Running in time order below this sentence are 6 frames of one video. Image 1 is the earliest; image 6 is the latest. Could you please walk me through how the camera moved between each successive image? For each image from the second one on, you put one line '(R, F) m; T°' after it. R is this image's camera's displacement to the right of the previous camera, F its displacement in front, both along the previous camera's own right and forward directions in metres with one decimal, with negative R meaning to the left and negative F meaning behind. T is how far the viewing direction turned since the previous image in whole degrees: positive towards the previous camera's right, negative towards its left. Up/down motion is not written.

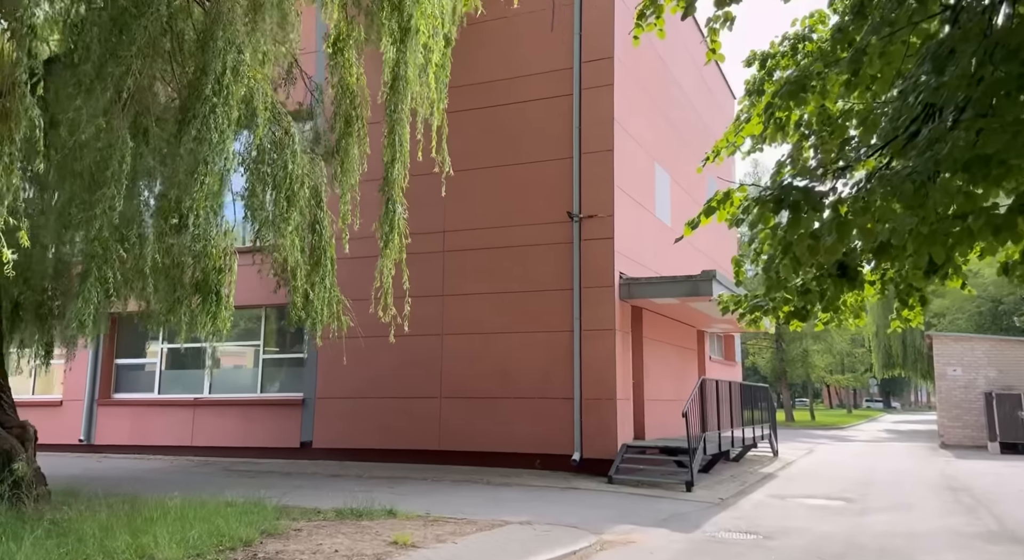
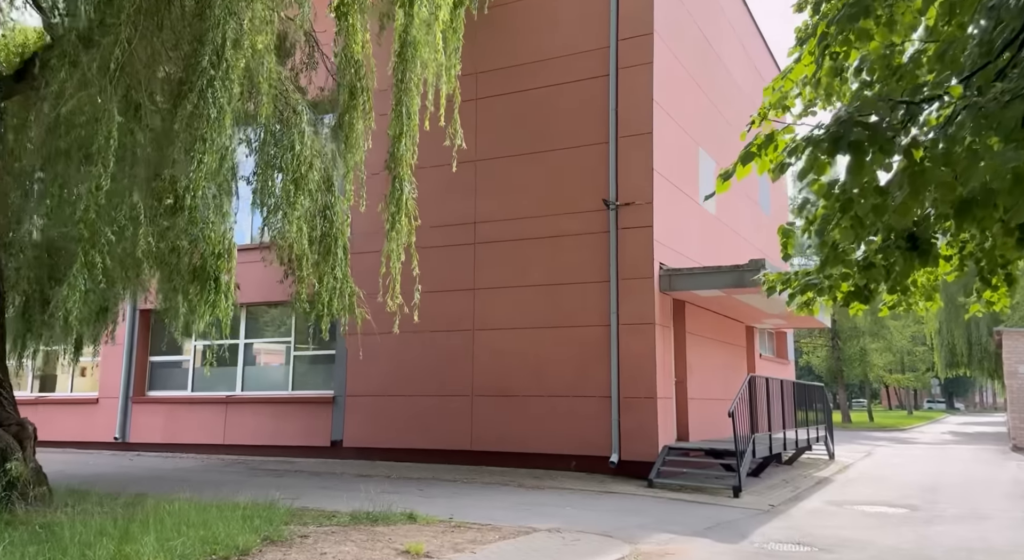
(+0.2, +0.7) m; -3°
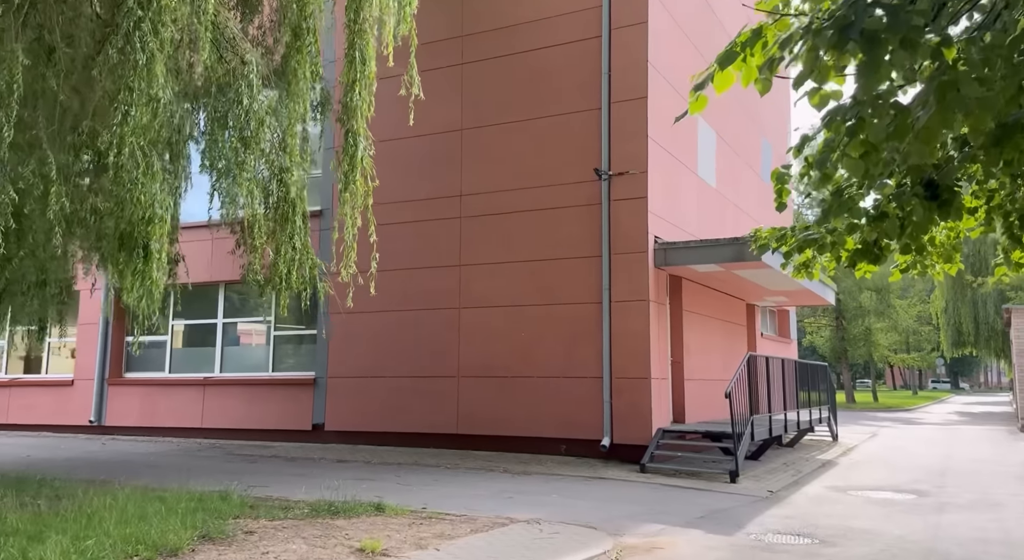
(+0.3, +0.8) m; 0°
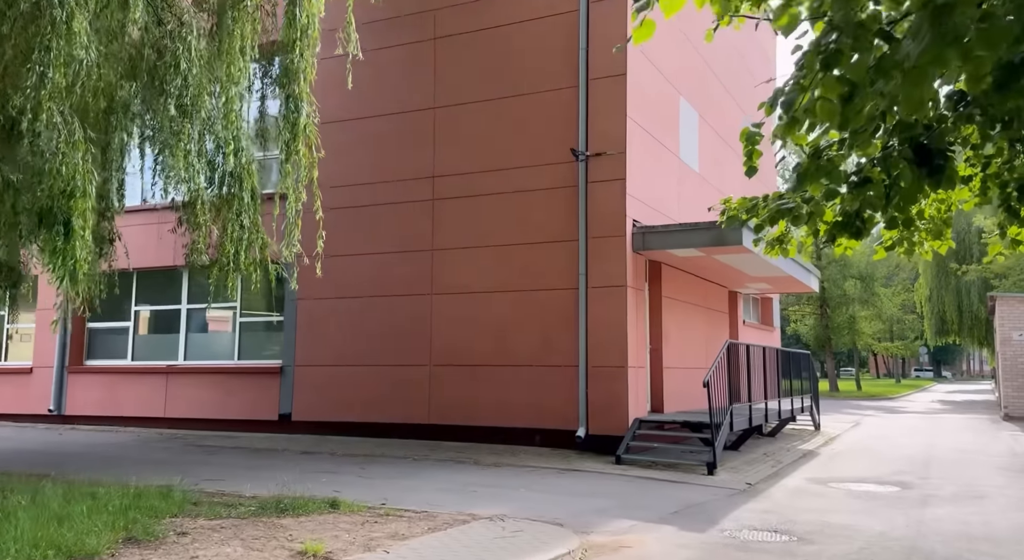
(+0.2, +0.5) m; +1°
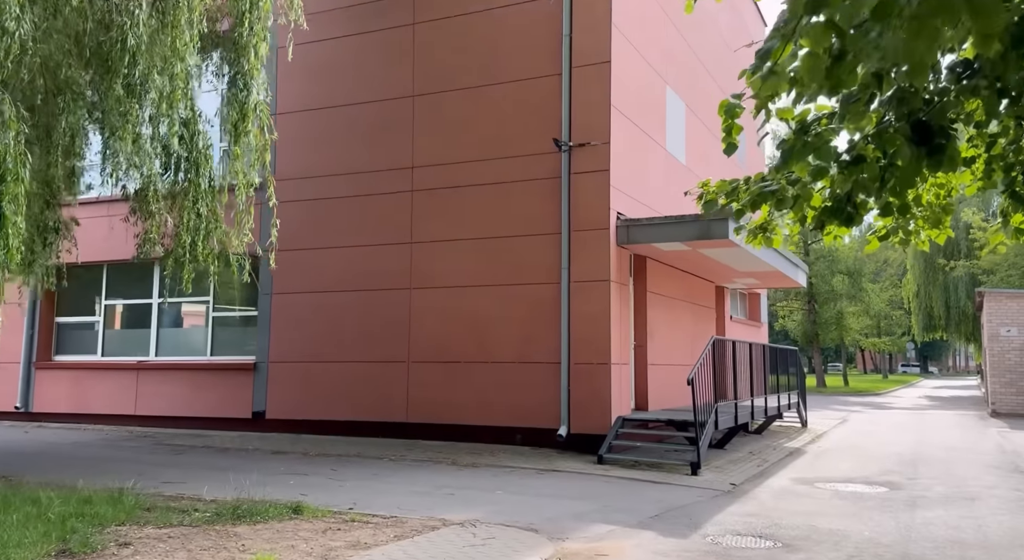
(+0.1, +0.4) m; +1°
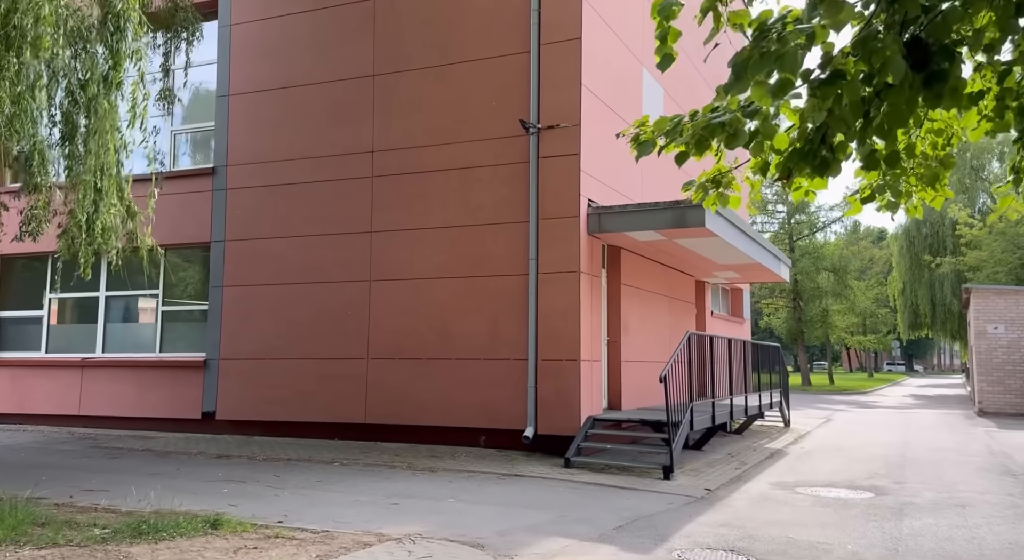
(+0.3, +0.8) m; +1°
